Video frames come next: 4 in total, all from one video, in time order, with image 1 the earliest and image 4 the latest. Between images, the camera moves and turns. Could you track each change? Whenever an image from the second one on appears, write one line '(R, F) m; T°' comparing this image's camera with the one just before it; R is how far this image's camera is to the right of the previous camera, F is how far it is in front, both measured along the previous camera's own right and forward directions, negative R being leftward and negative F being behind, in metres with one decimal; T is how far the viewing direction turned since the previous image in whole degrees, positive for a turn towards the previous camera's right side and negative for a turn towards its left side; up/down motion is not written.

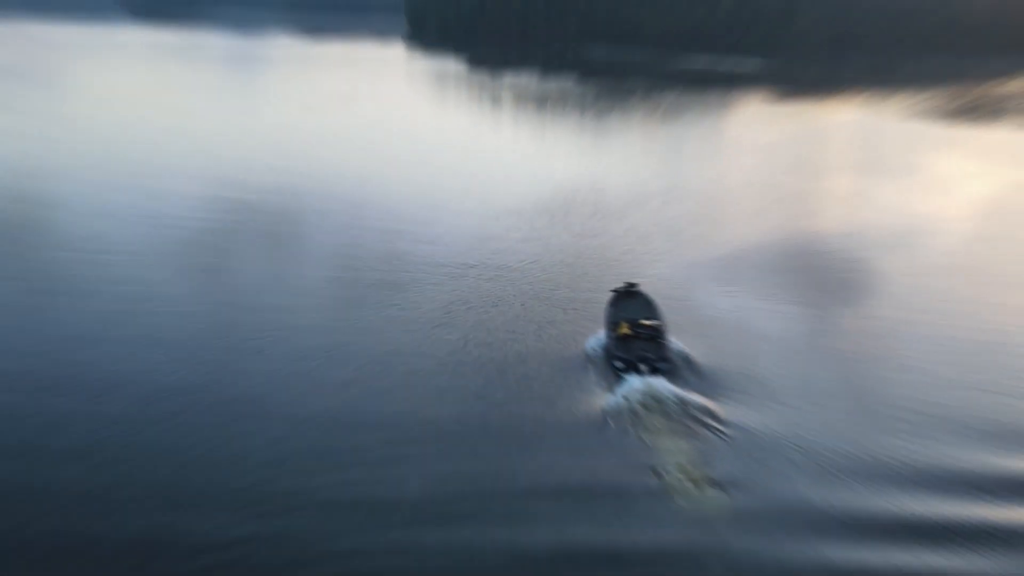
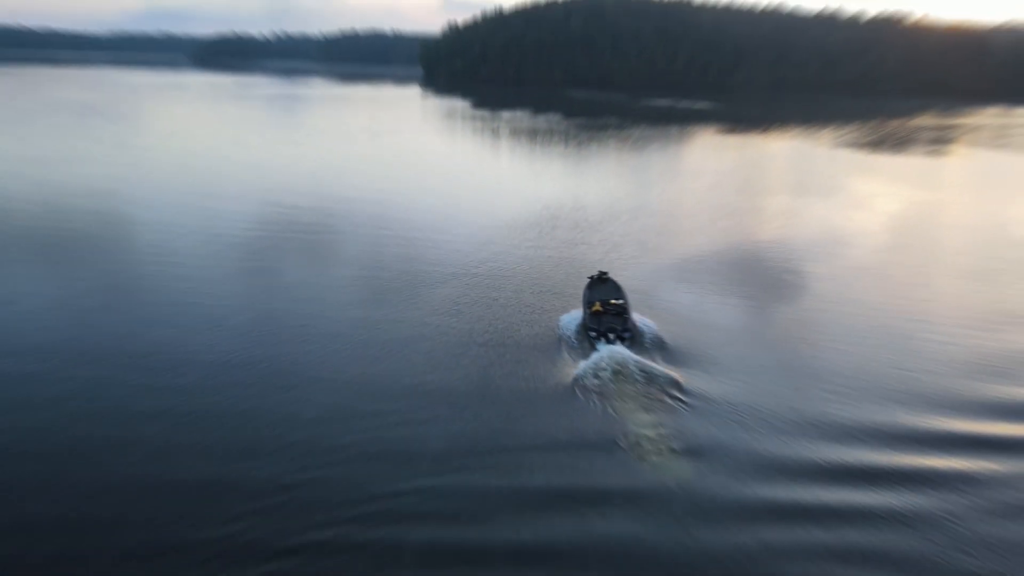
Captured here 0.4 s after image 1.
(-0.2, -1.9) m; +1°
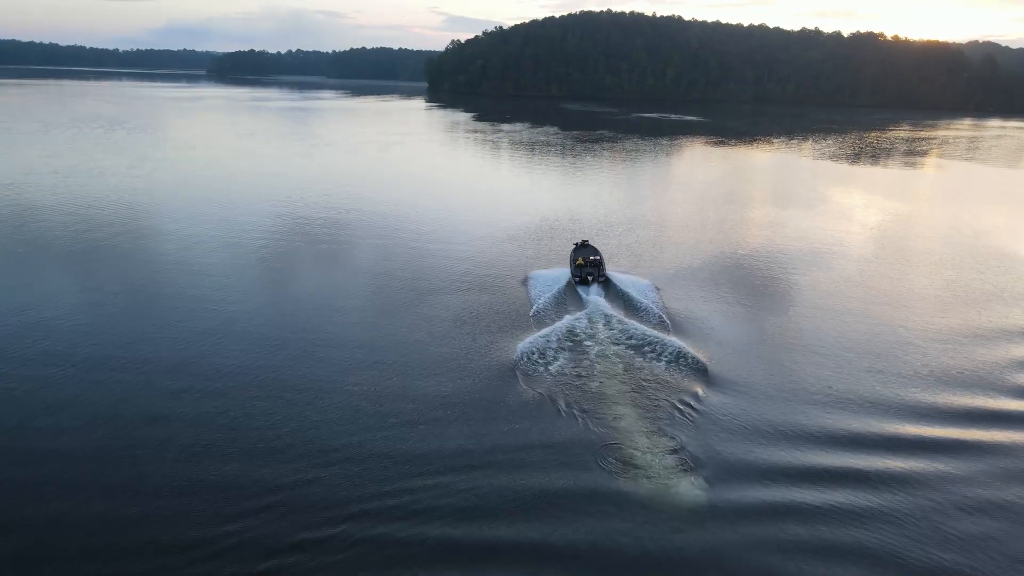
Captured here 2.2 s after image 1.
(-0.1, -0.7) m; 0°
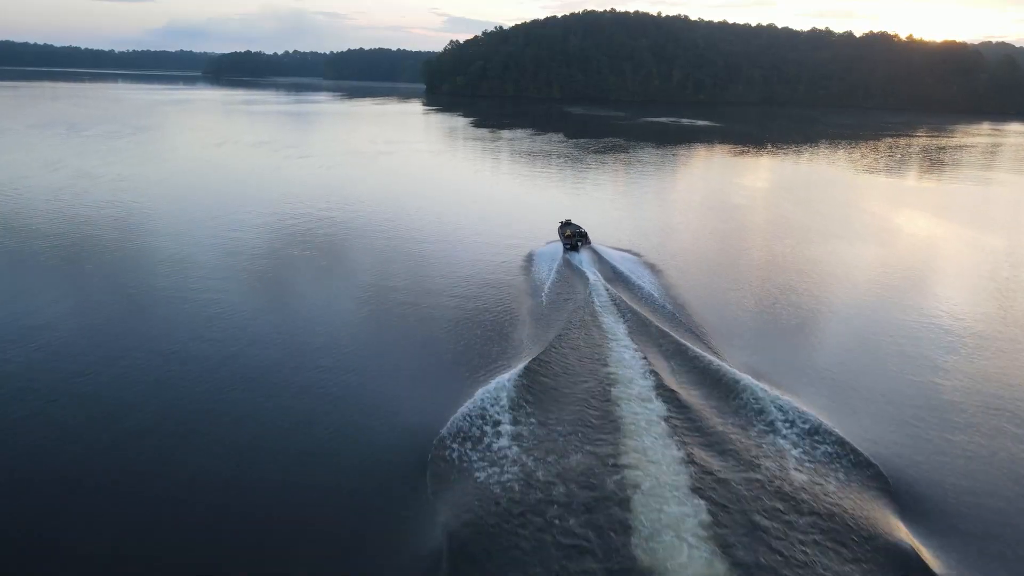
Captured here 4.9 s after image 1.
(+0.1, +0.4) m; 0°
